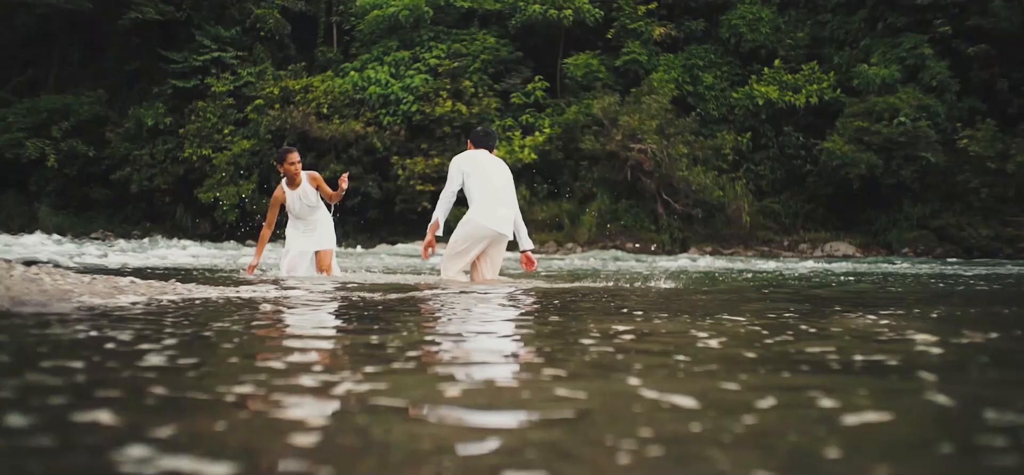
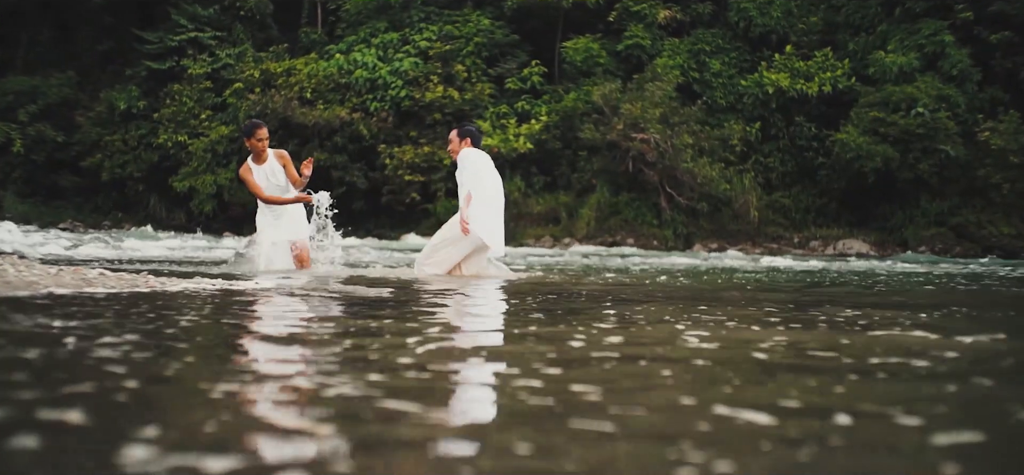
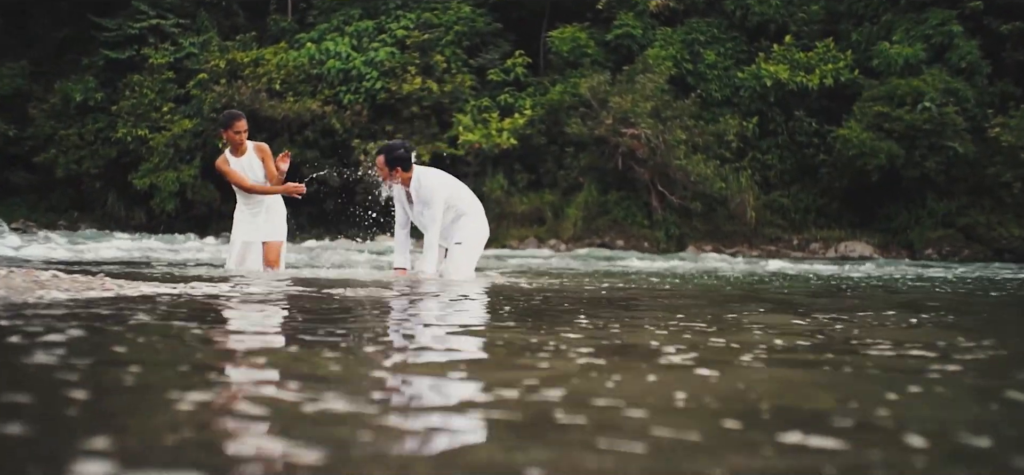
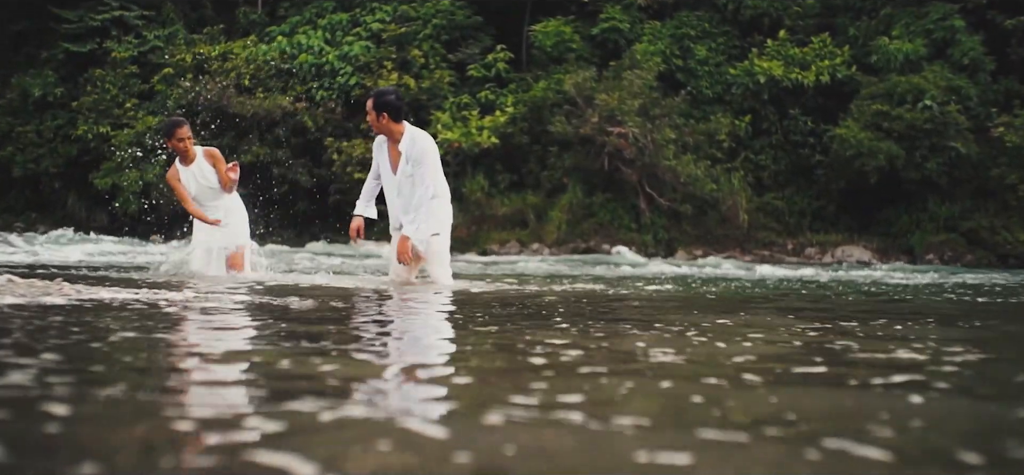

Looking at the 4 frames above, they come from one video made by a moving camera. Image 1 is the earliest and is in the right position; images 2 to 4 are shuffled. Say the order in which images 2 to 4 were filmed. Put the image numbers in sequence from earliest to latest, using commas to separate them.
2, 3, 4
